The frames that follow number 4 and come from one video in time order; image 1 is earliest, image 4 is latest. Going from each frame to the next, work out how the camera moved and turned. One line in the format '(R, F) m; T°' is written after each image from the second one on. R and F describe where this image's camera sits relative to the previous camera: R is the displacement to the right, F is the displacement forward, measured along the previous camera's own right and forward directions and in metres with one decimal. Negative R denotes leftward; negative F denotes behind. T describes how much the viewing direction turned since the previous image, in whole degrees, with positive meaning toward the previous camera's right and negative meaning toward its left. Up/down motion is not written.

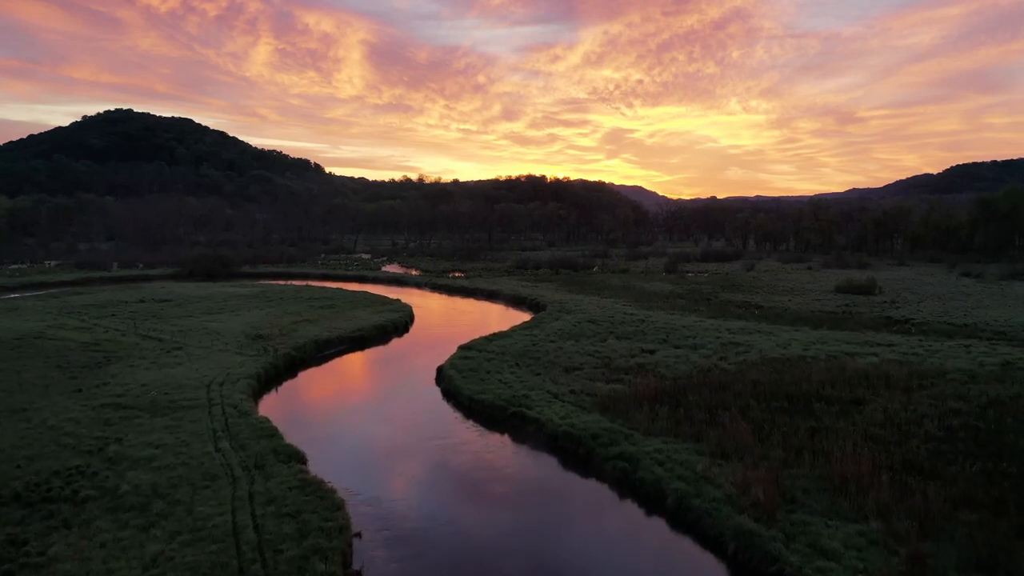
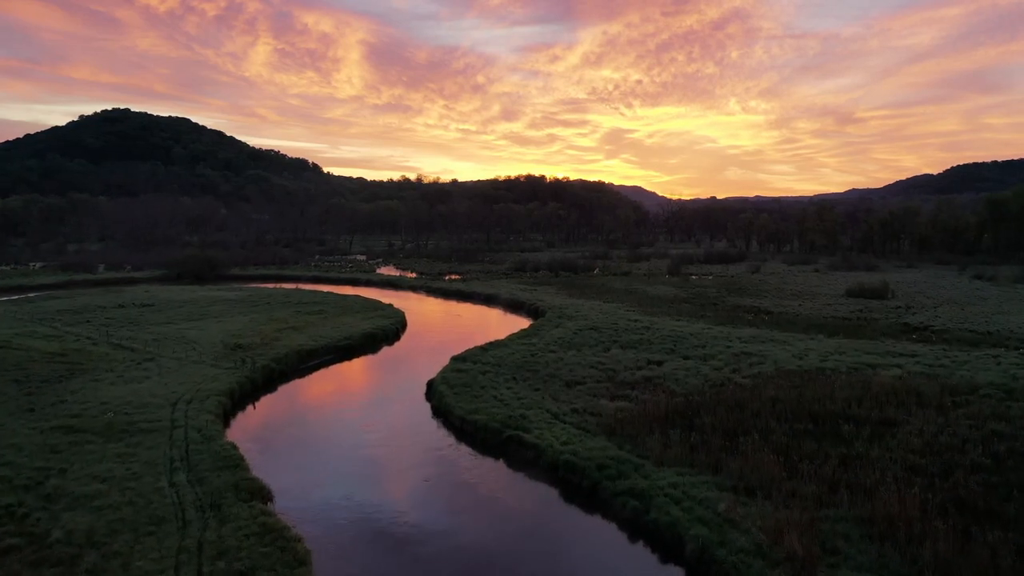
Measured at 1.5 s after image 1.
(+0.1, +1.8) m; 0°
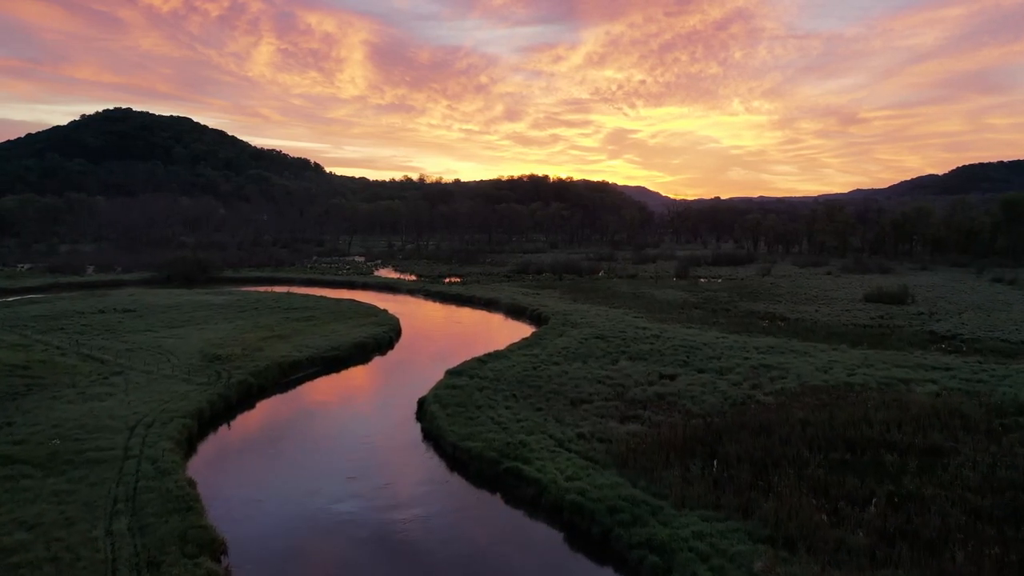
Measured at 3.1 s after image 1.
(+0.1, +1.9) m; 0°
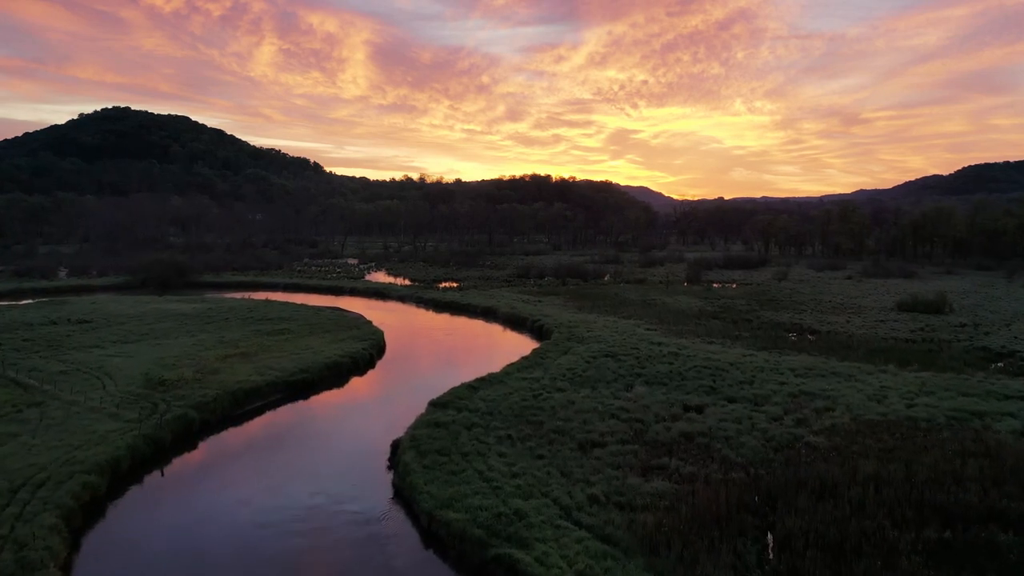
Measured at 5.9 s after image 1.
(+0.2, +3.6) m; 0°
